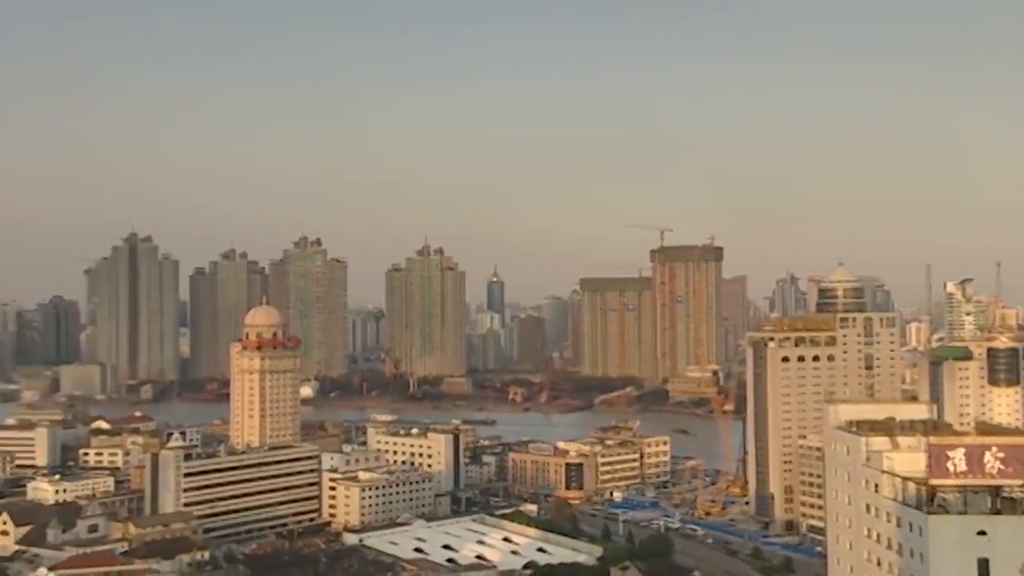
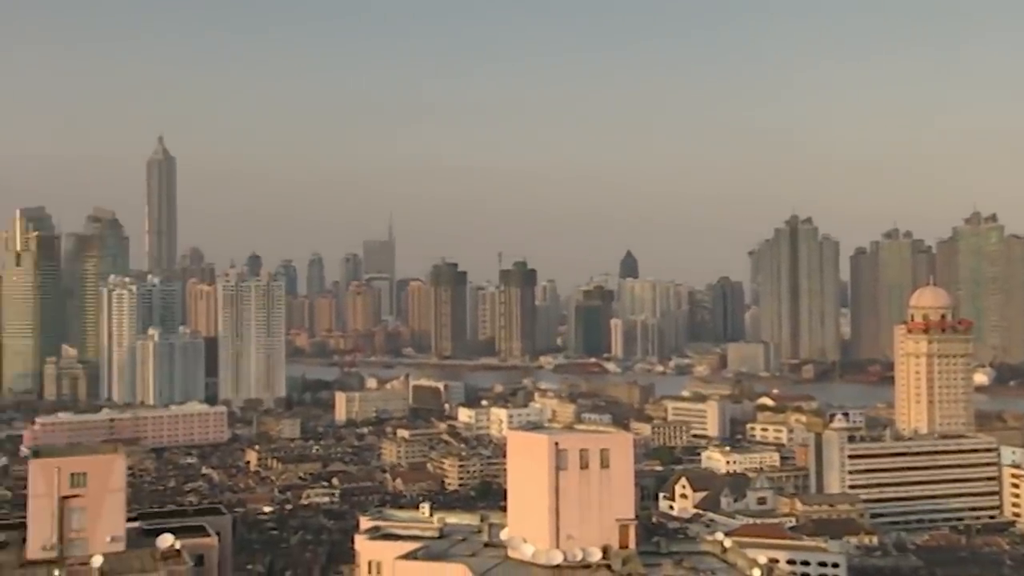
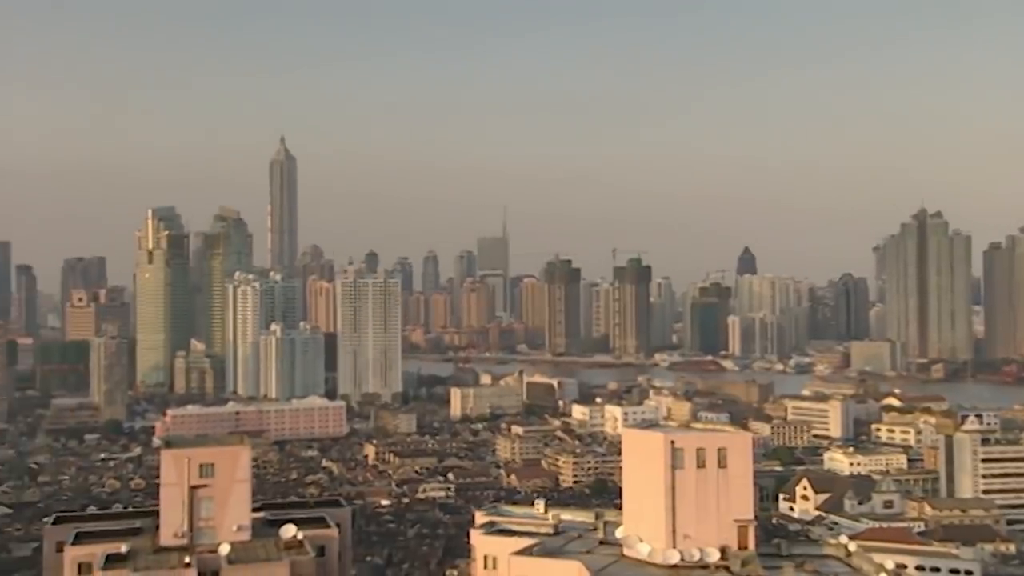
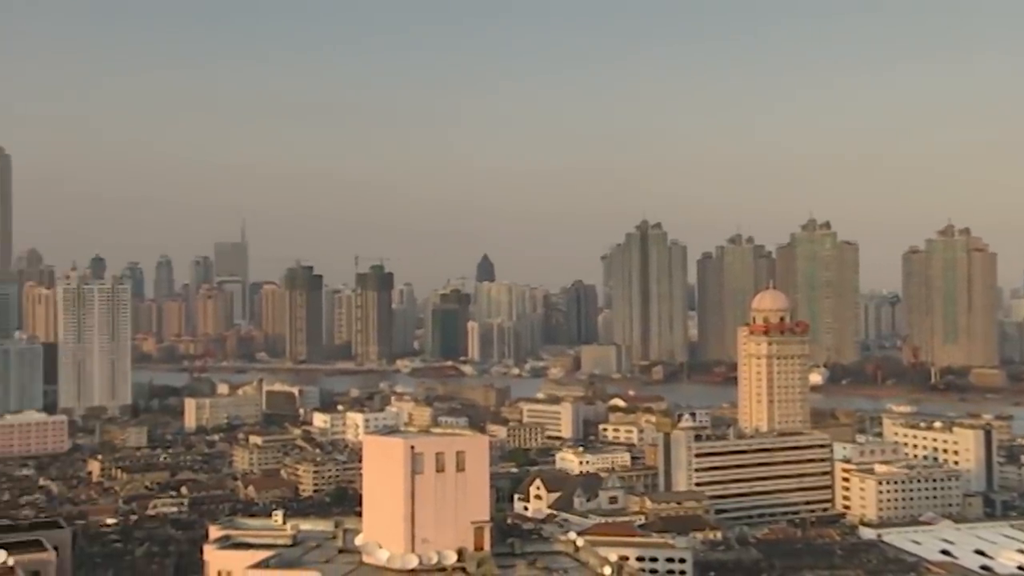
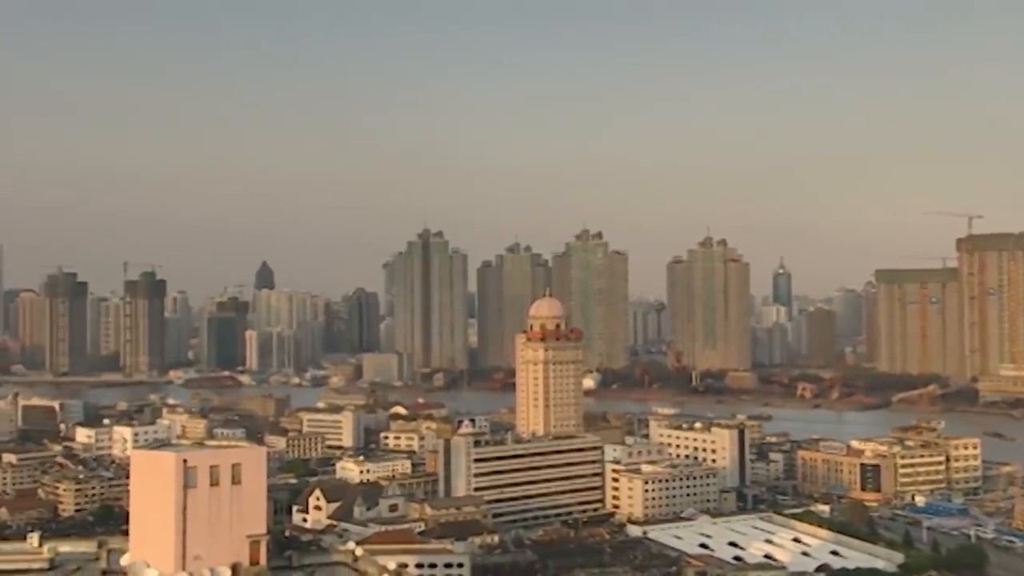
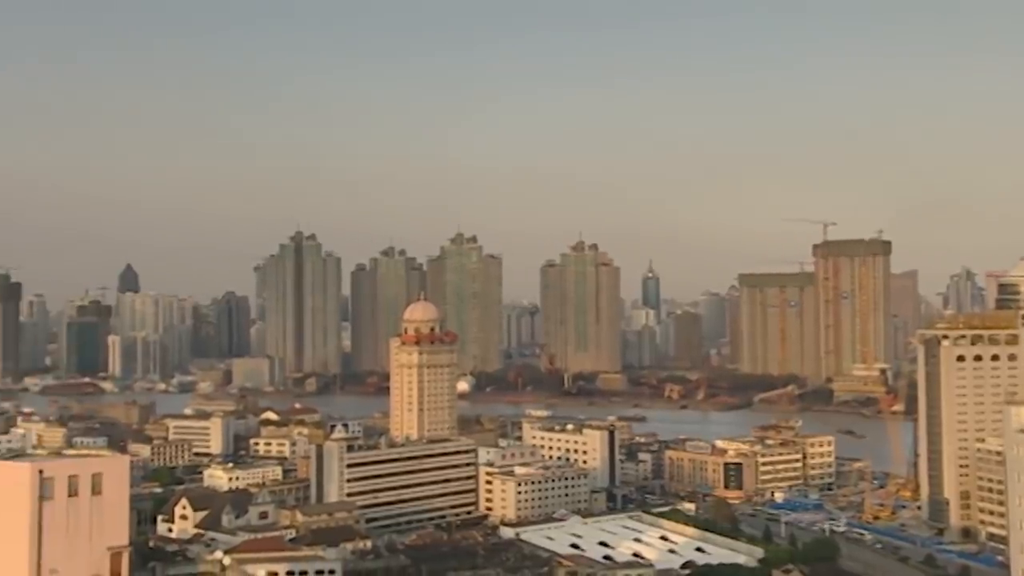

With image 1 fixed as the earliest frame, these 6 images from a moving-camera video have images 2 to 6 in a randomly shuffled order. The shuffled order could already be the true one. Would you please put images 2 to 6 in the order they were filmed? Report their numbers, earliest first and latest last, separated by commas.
6, 5, 4, 2, 3
